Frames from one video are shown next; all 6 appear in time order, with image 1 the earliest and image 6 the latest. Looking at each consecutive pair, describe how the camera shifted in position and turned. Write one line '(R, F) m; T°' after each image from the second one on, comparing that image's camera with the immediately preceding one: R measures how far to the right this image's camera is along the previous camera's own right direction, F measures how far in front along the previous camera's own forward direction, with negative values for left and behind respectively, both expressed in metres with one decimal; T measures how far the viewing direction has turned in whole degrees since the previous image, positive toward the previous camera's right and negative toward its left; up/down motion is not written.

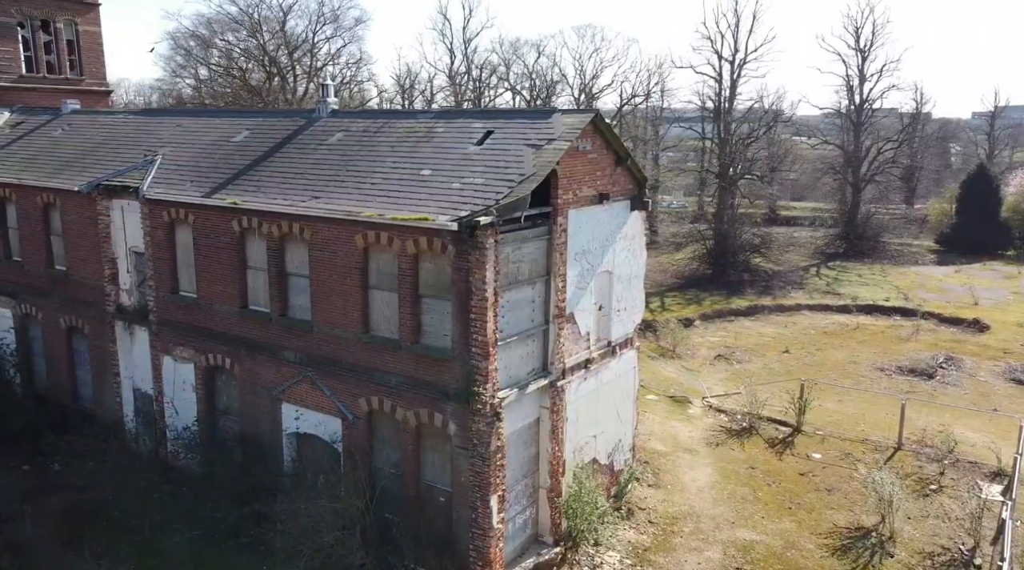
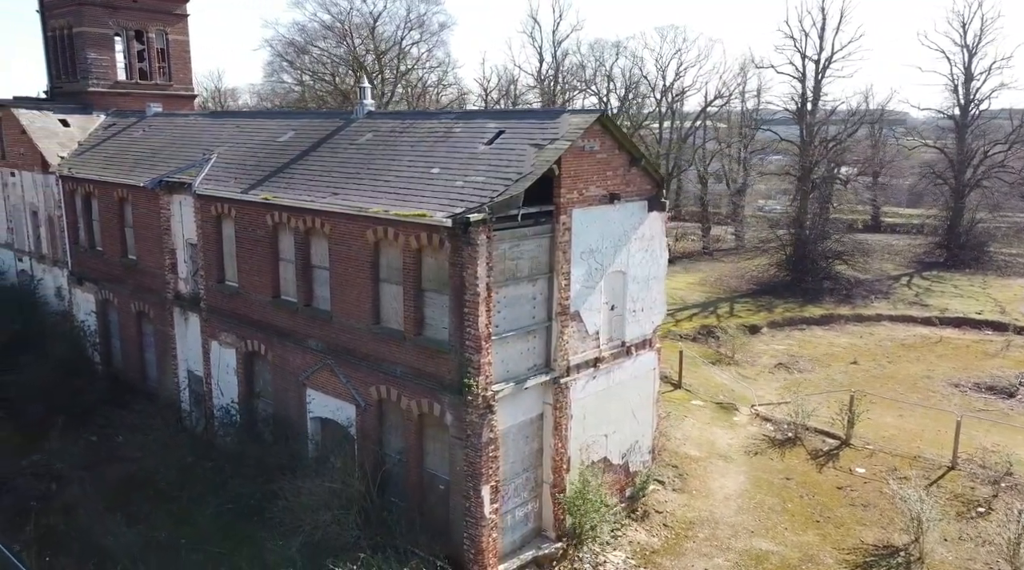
(+1.6, -0.2) m; -8°
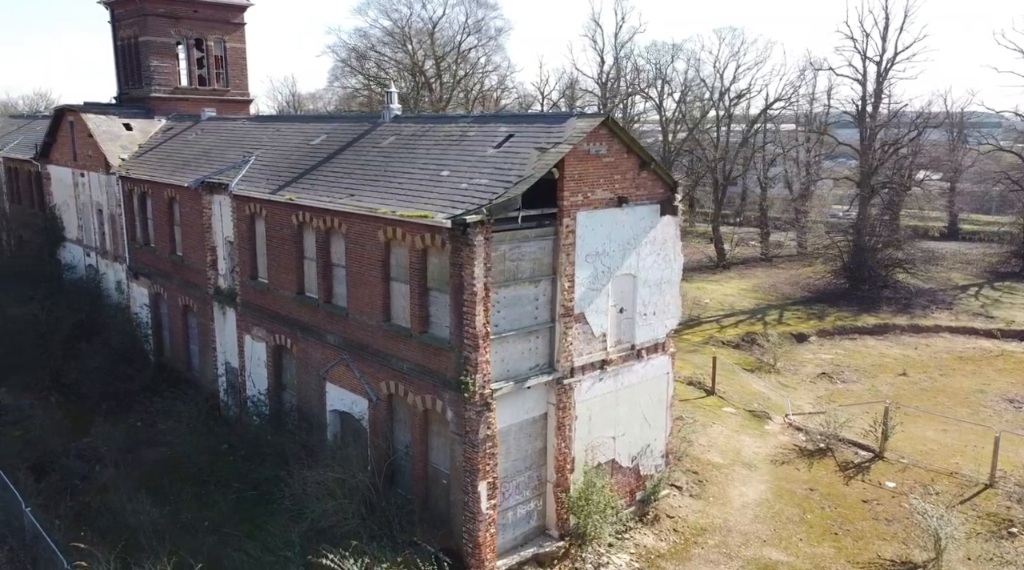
(+1.1, -0.2) m; -5°
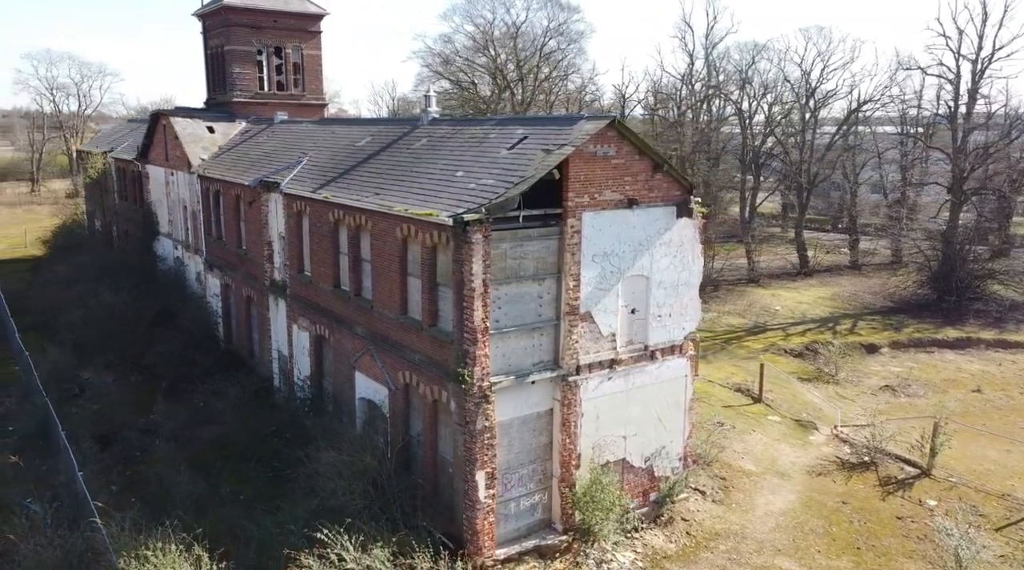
(+1.6, -0.3) m; -7°
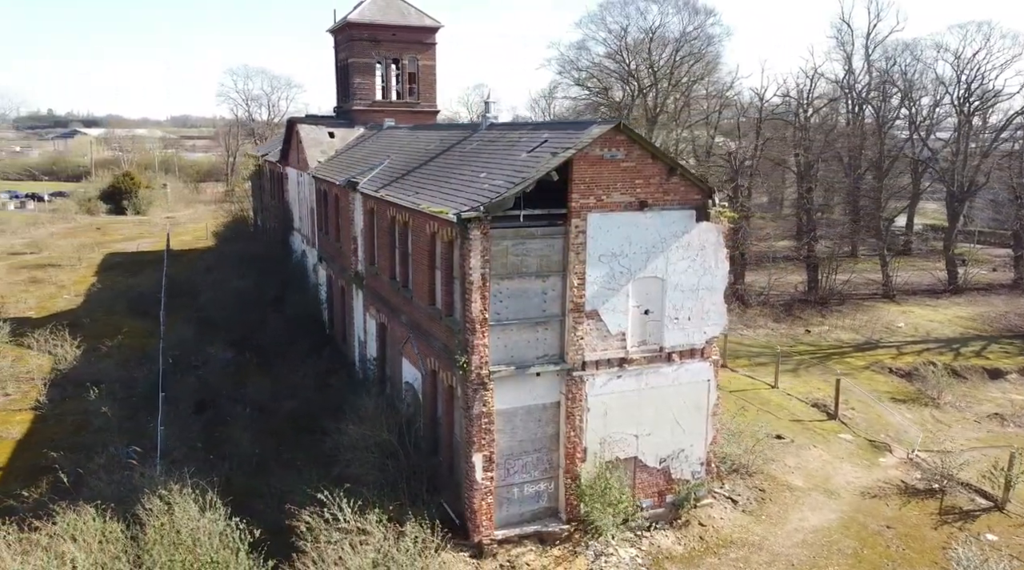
(+2.8, -0.4) m; -12°
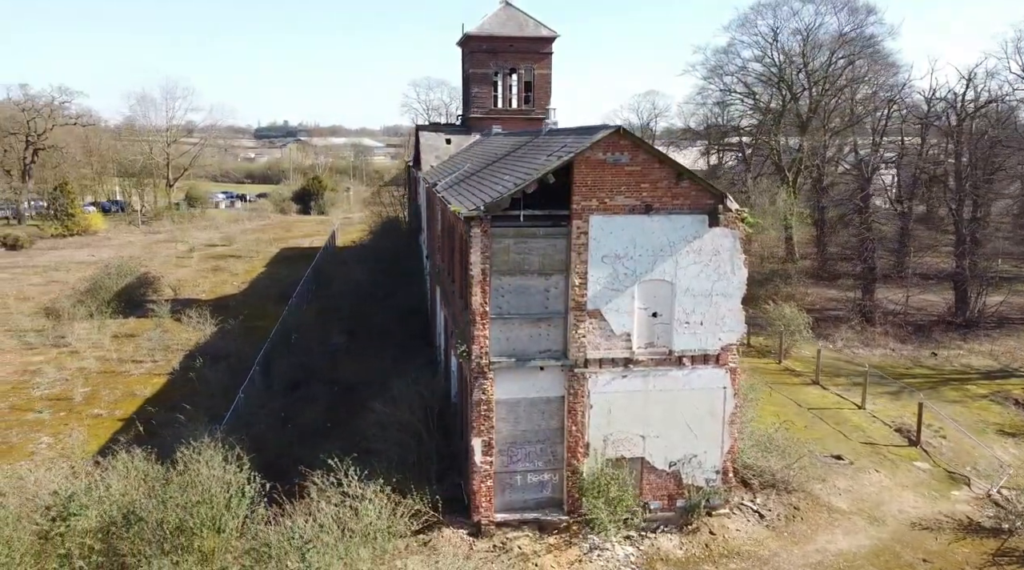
(+3.2, -0.4) m; -14°
